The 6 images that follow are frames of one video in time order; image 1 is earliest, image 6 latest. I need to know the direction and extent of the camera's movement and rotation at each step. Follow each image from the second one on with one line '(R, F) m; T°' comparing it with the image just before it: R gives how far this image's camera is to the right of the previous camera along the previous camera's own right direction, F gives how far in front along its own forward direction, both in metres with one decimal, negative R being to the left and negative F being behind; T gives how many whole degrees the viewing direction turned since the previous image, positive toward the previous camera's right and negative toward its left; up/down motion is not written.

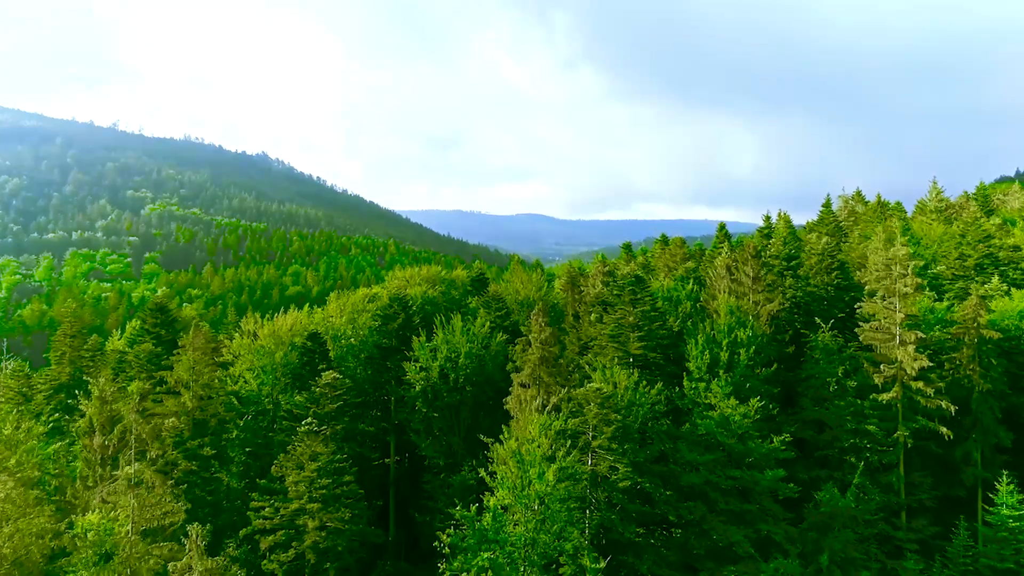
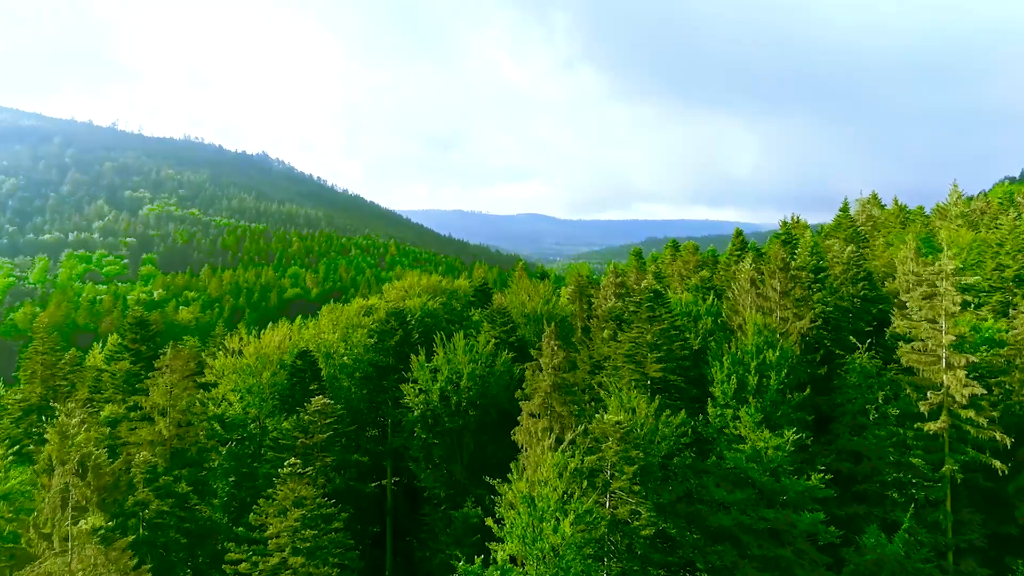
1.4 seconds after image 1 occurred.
(-0.6, +4.2) m; 0°
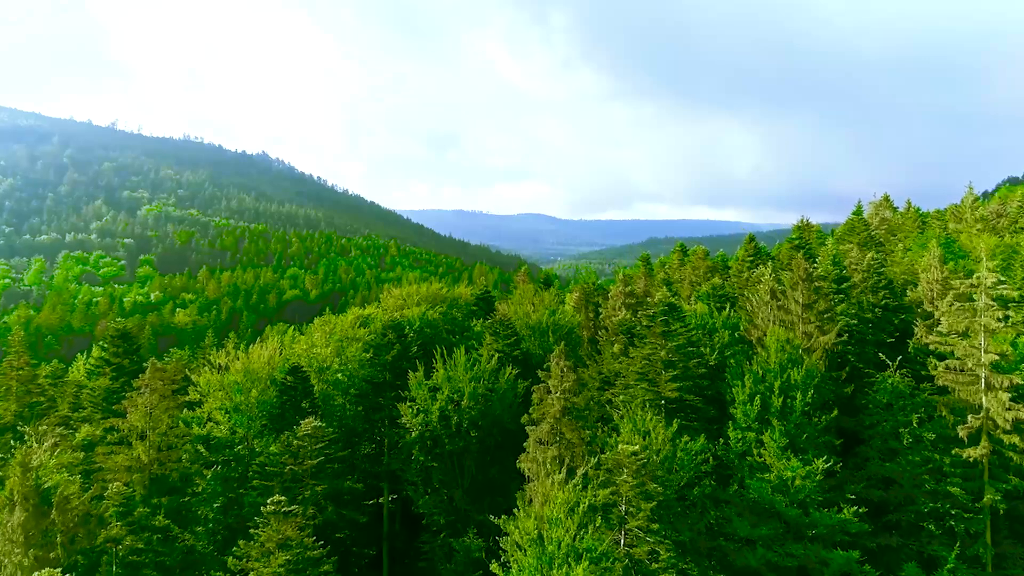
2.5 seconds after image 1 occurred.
(-0.4, +3.1) m; 0°
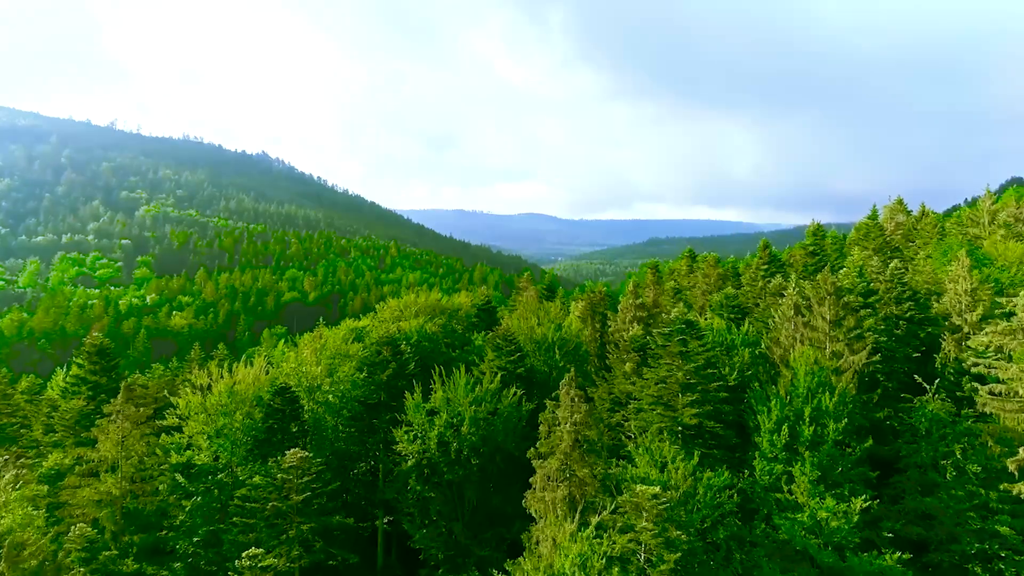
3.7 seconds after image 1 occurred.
(-0.3, +3.4) m; 0°
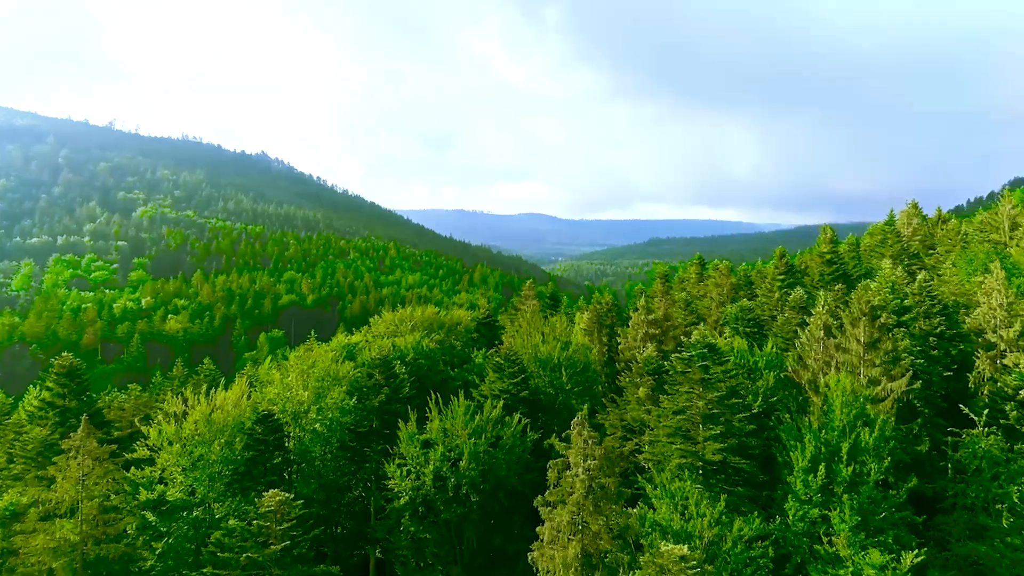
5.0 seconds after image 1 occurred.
(-0.3, +3.8) m; 0°
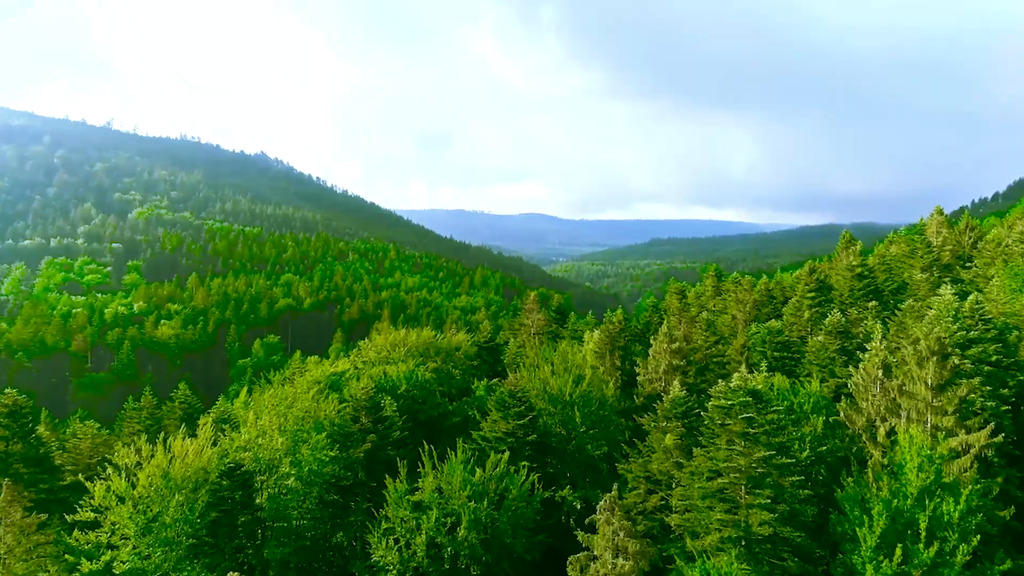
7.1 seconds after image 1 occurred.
(-0.4, +5.7) m; 0°
